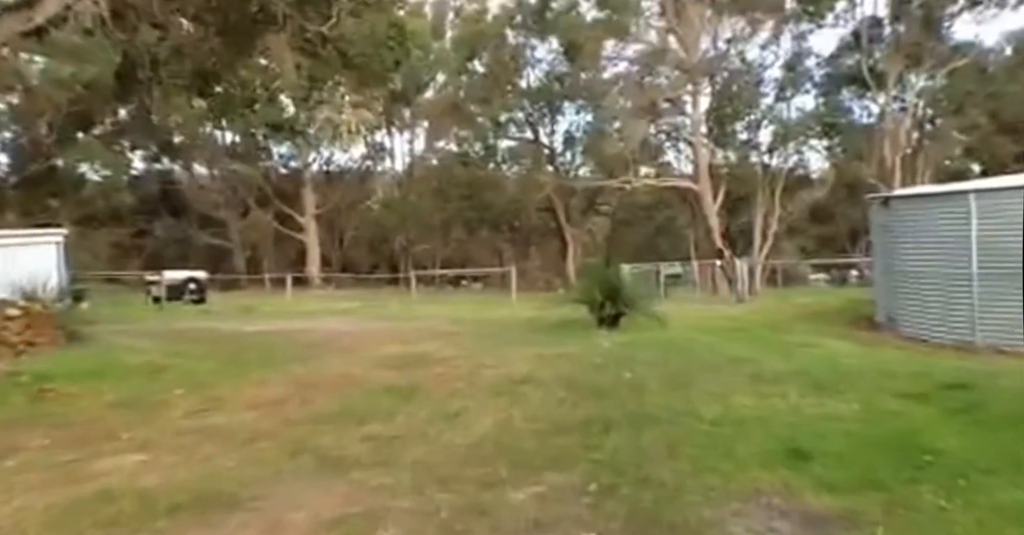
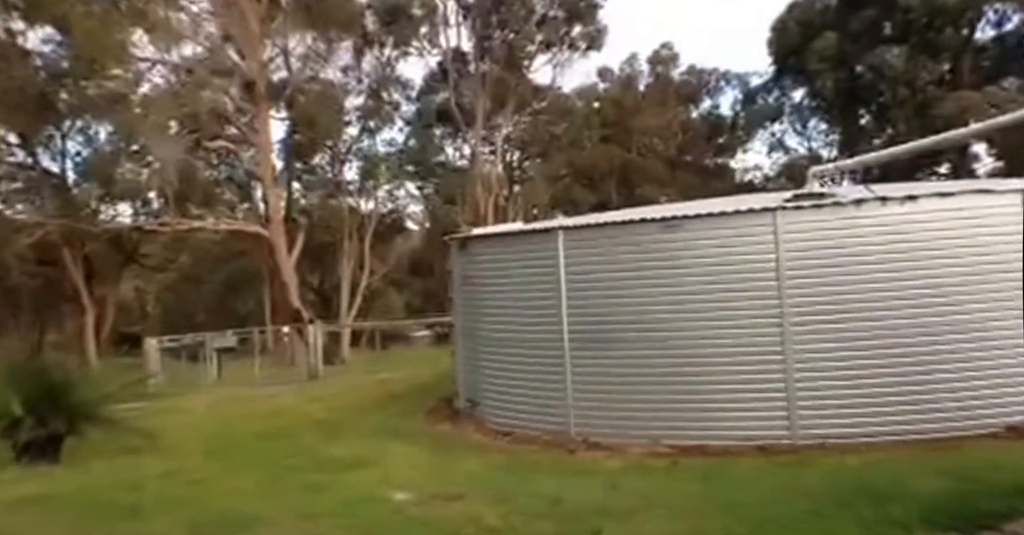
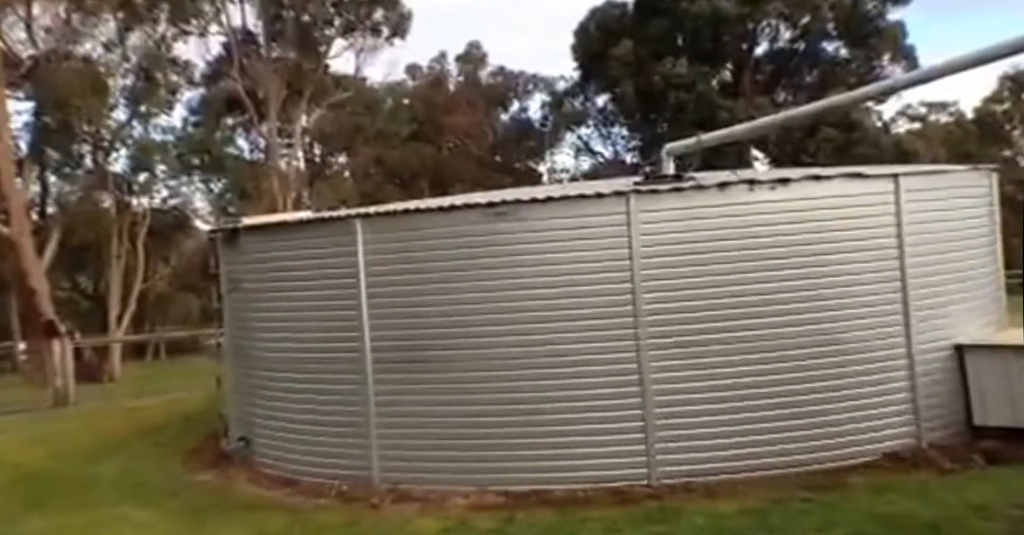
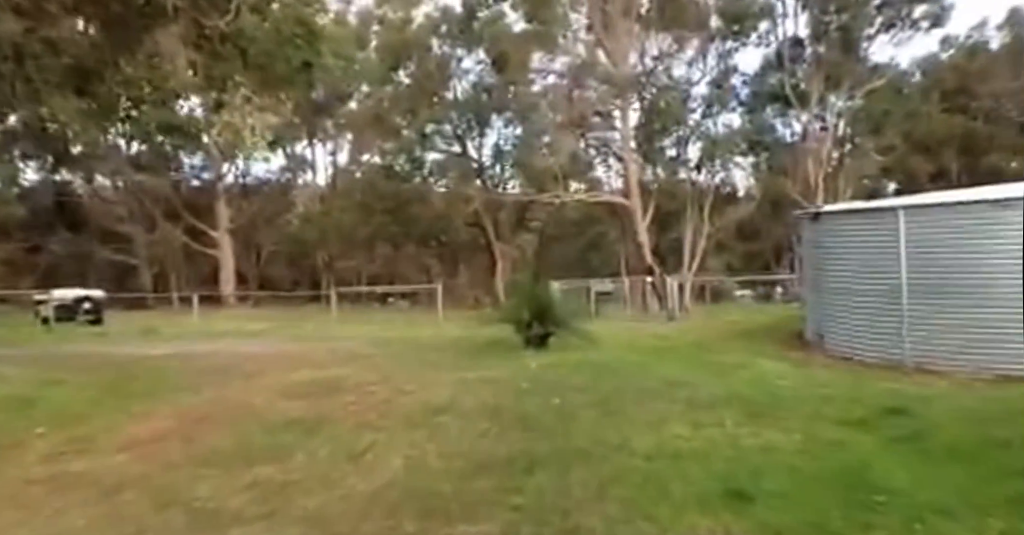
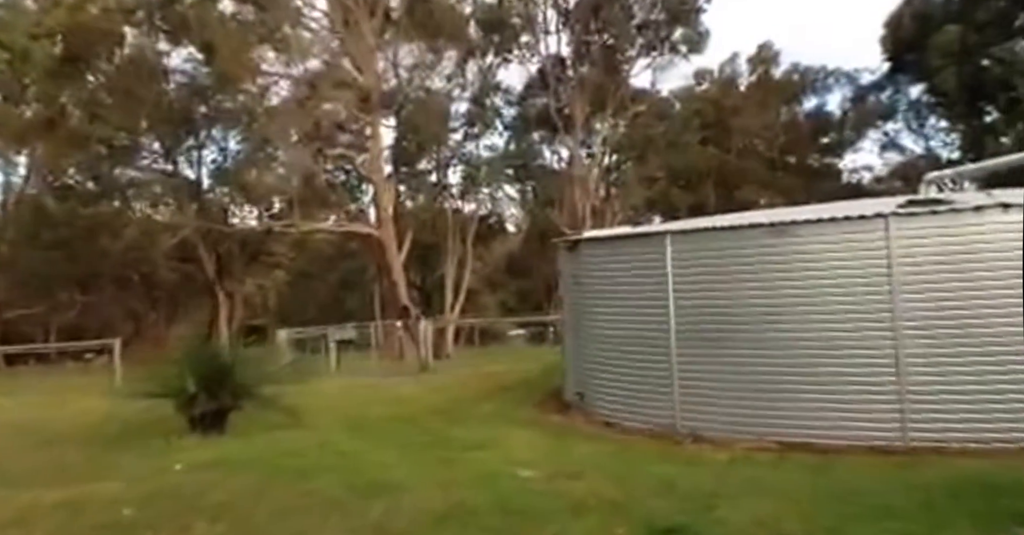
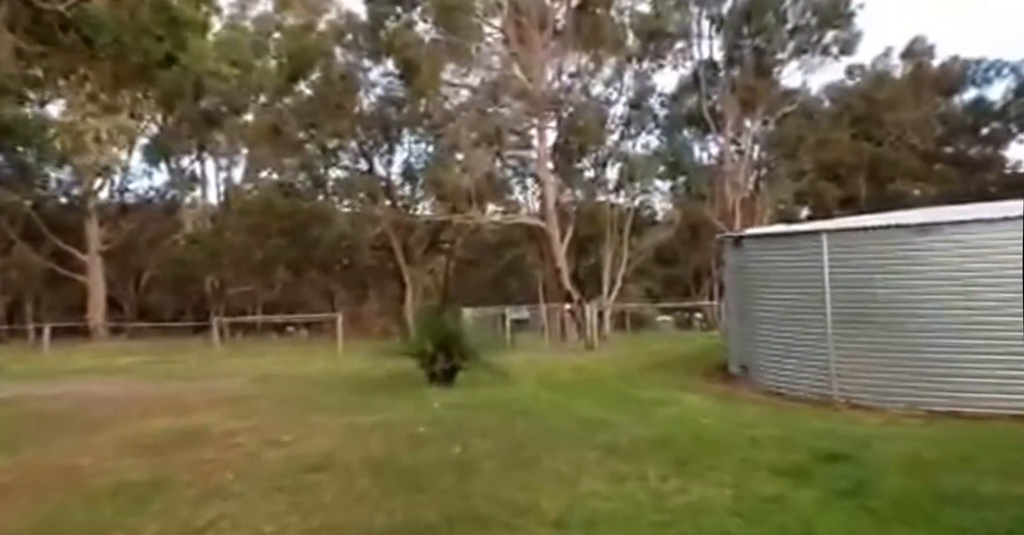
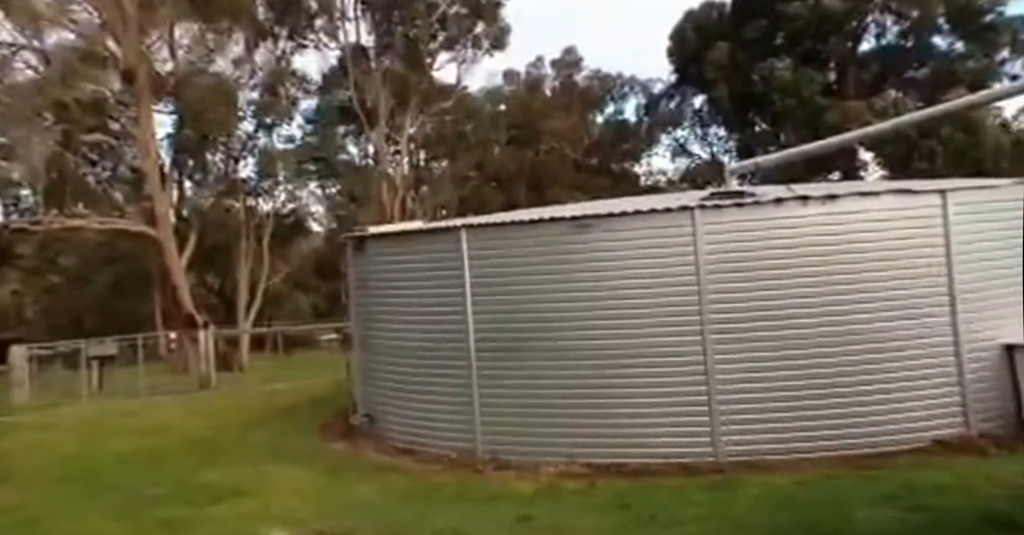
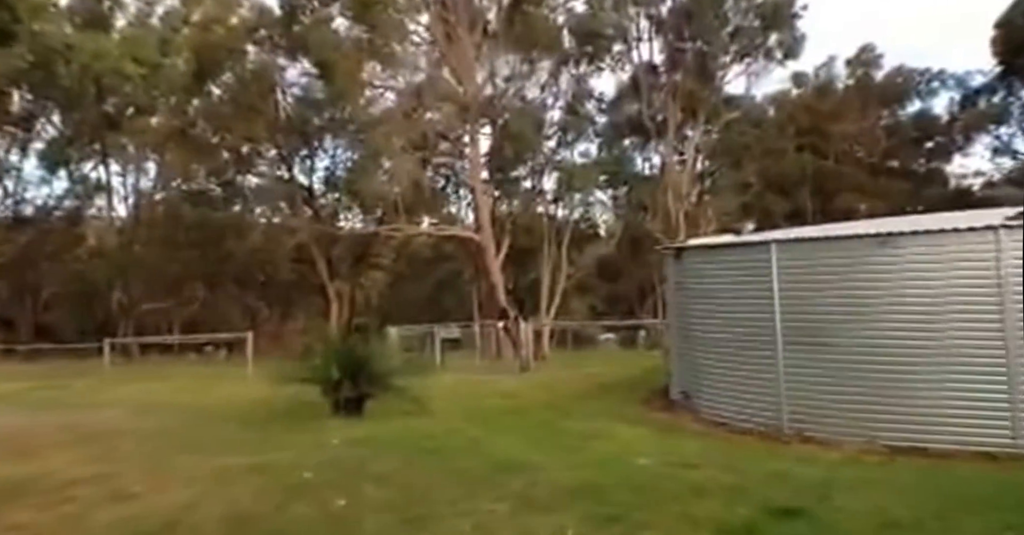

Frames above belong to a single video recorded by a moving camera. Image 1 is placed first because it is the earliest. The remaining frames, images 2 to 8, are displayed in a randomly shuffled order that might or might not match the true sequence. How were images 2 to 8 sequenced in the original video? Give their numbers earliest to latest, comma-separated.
4, 6, 8, 5, 2, 7, 3
